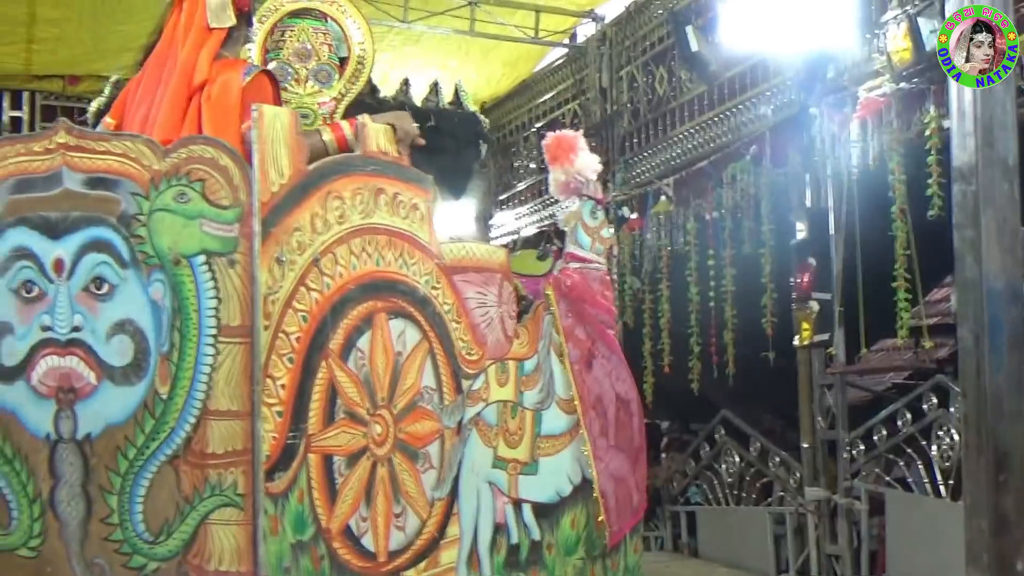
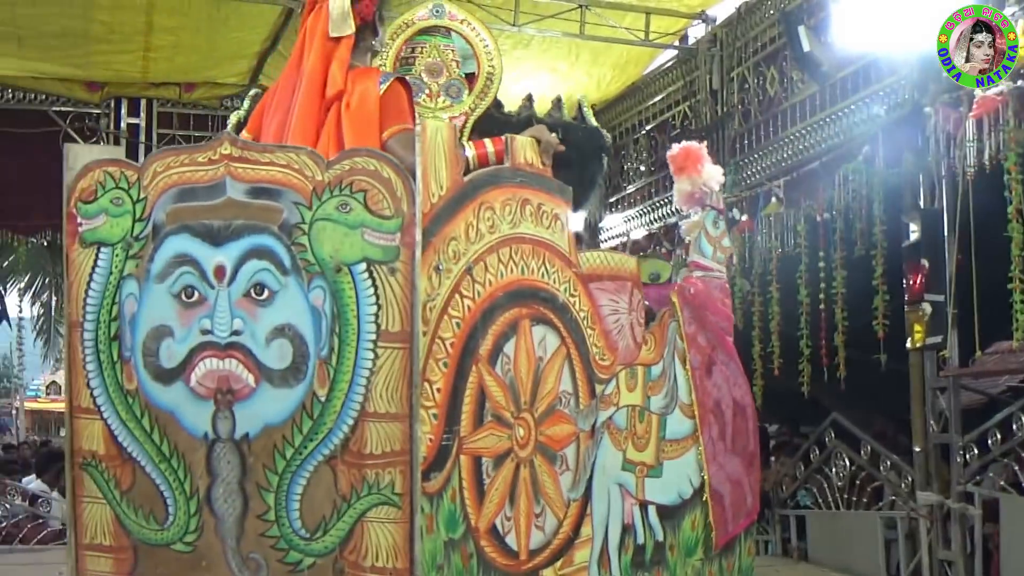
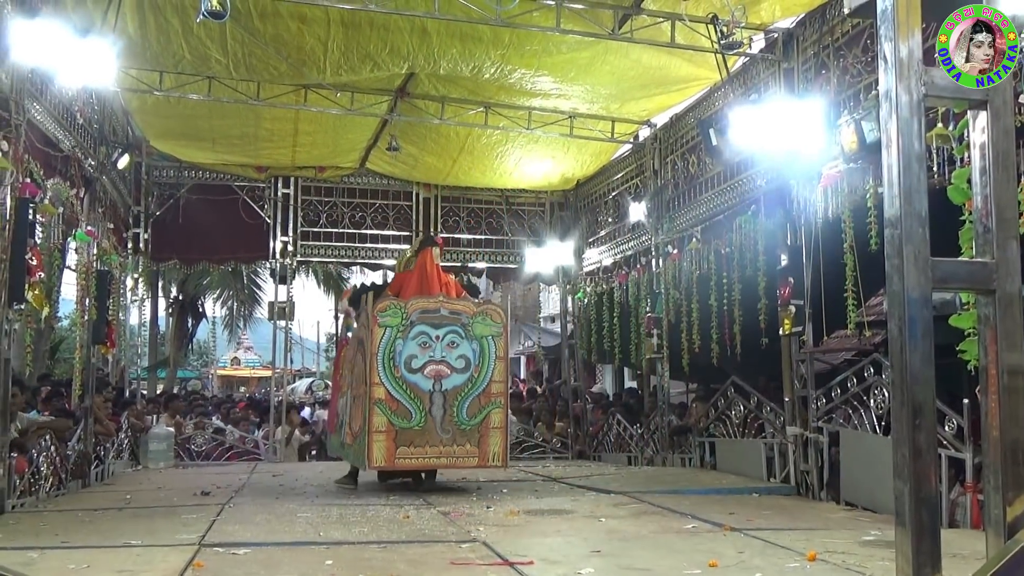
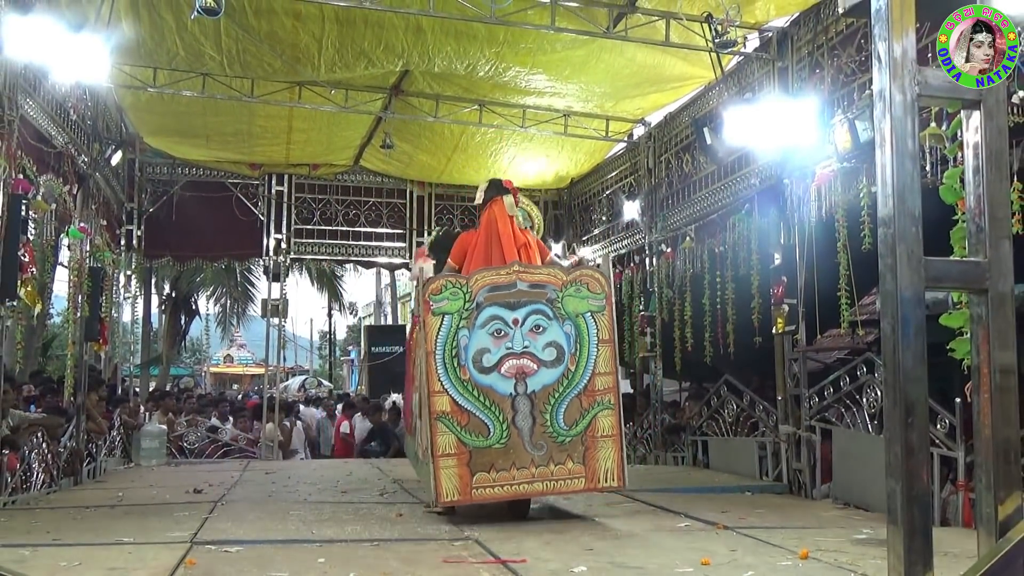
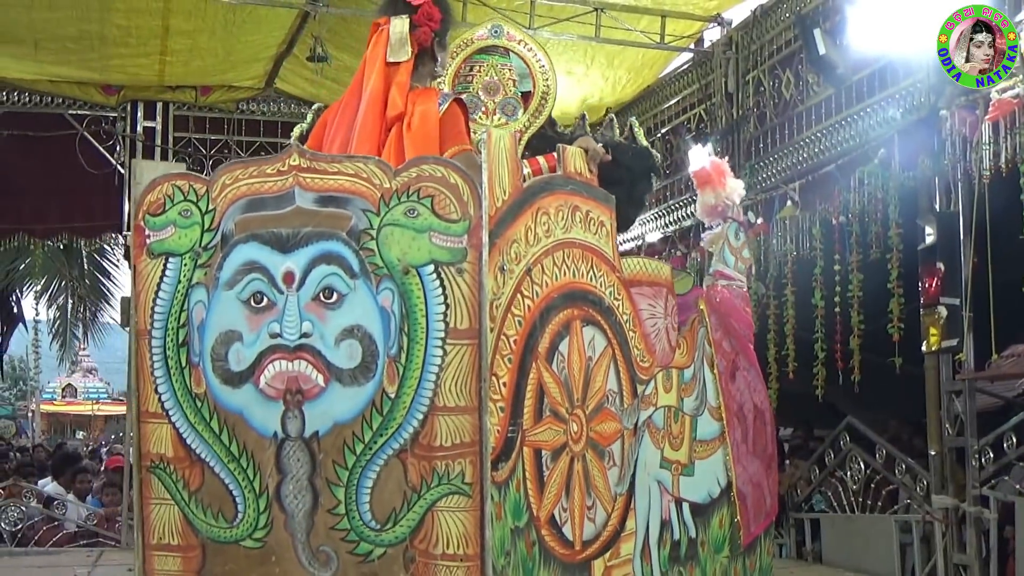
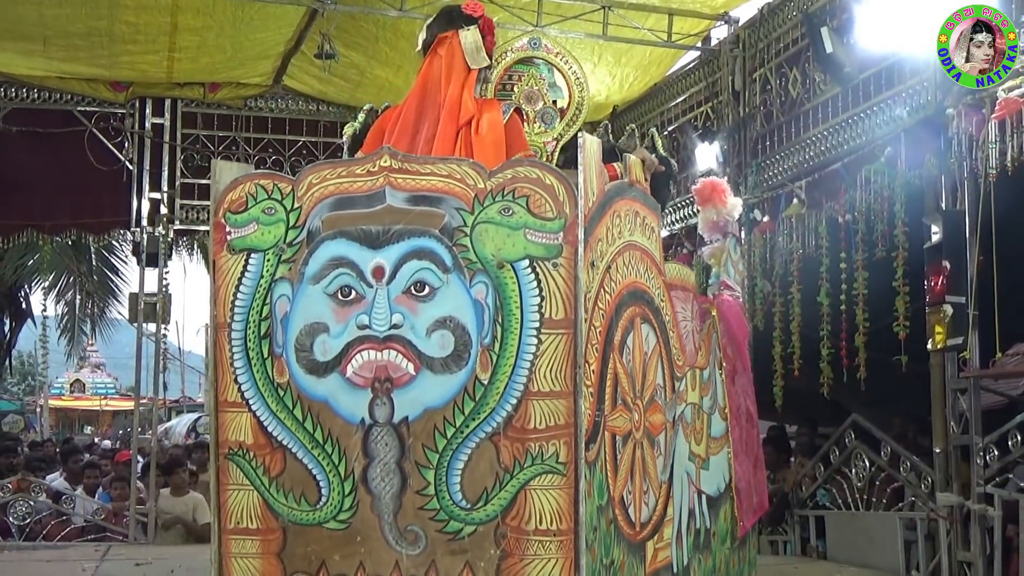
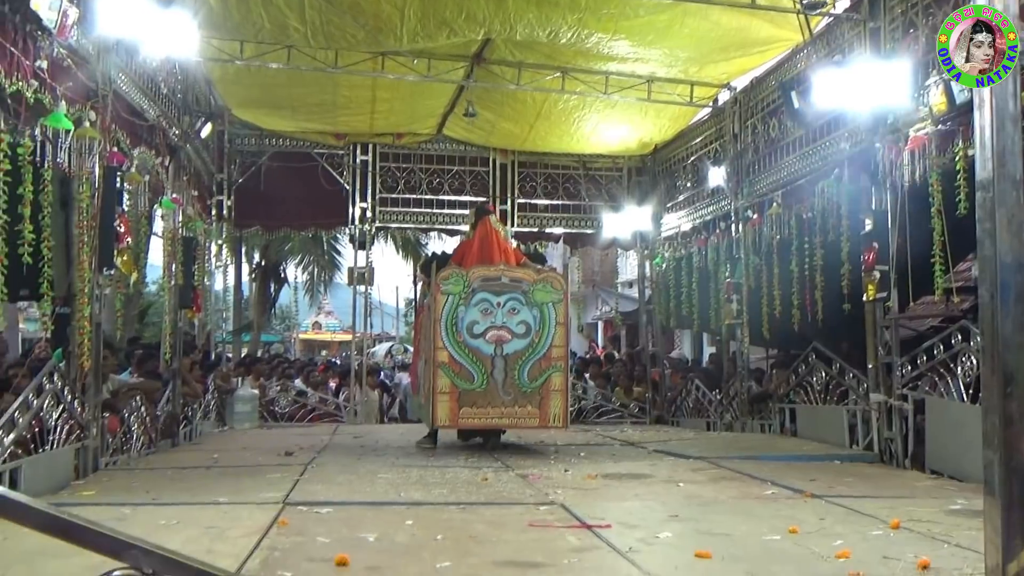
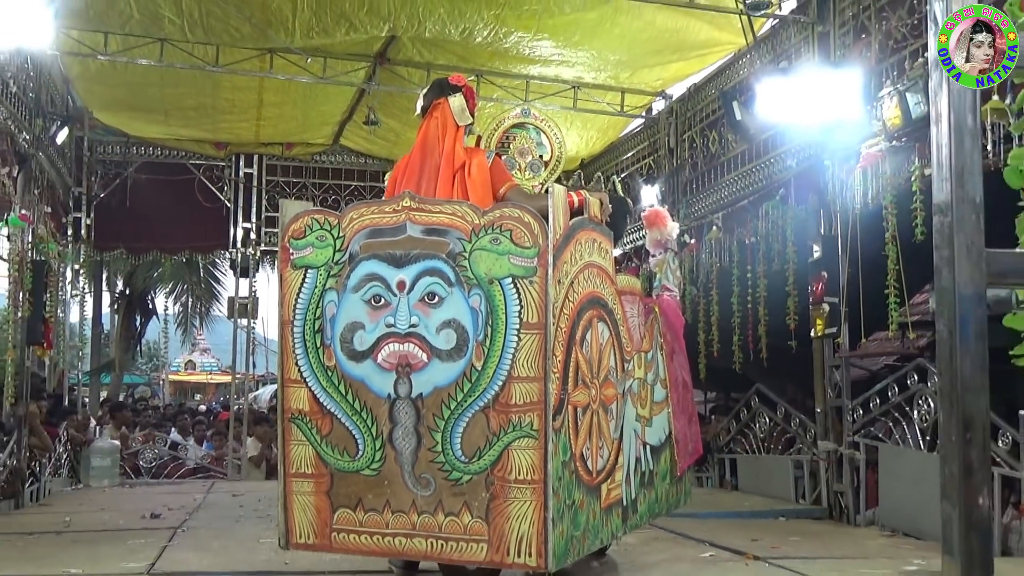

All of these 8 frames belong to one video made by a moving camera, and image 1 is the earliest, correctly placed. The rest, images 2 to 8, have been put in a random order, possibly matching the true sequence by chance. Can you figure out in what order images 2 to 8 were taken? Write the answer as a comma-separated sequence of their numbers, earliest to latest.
2, 5, 6, 8, 4, 3, 7
